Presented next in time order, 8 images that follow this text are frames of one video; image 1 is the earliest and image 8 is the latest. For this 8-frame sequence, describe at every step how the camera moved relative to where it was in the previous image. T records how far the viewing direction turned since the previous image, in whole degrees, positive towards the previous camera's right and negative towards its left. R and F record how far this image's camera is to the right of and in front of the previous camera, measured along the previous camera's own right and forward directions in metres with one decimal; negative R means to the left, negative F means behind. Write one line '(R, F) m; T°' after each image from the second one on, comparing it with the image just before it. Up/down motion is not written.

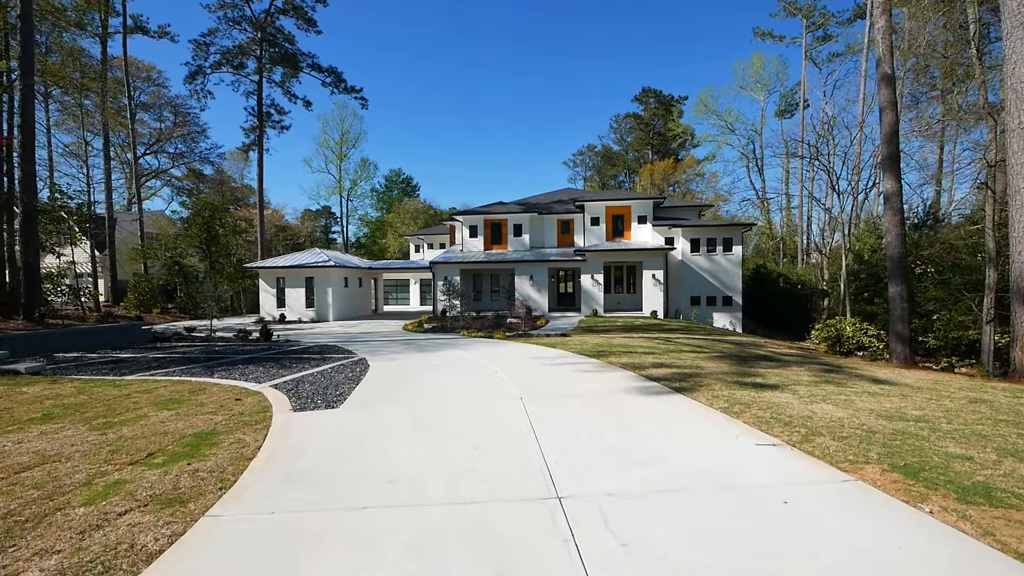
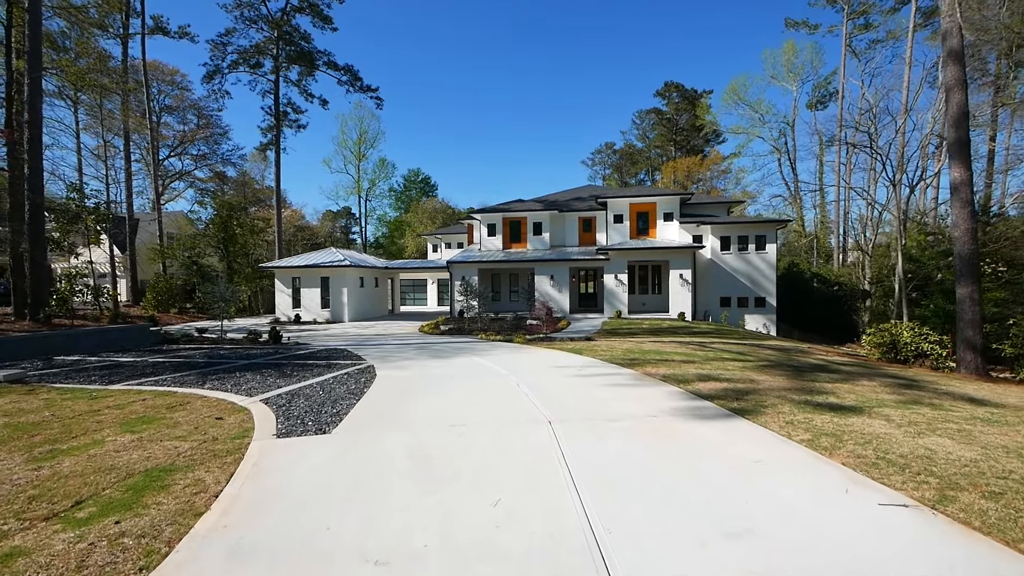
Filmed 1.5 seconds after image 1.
(-0.1, +0.8) m; -2°
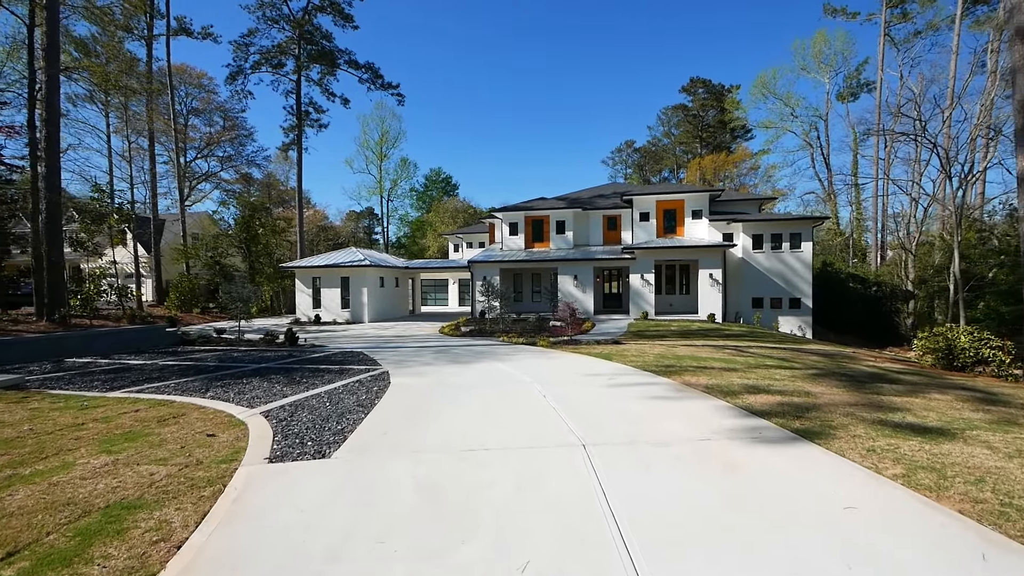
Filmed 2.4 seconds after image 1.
(0.0, +0.6) m; -2°
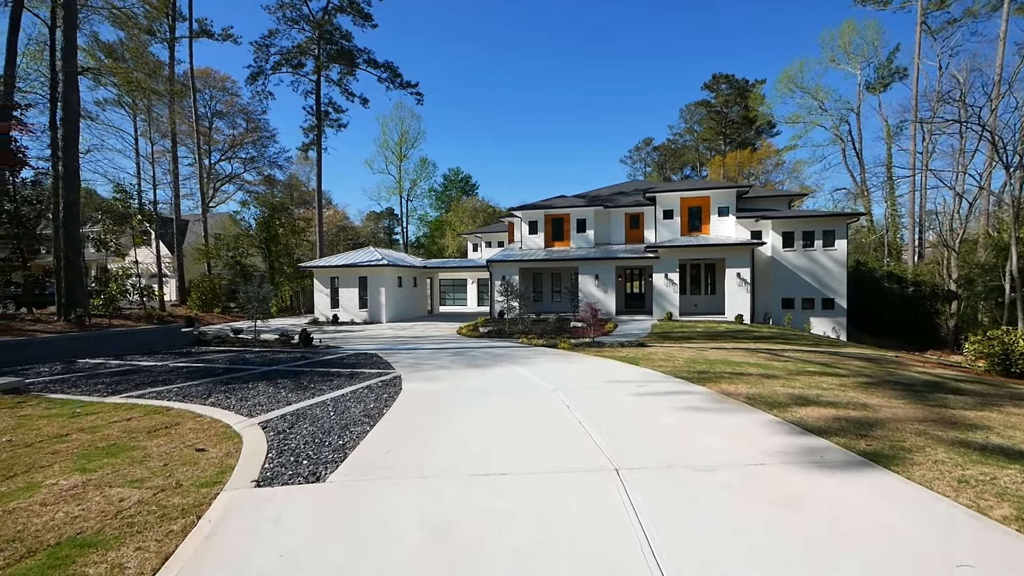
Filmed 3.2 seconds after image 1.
(0.0, +0.5) m; -2°
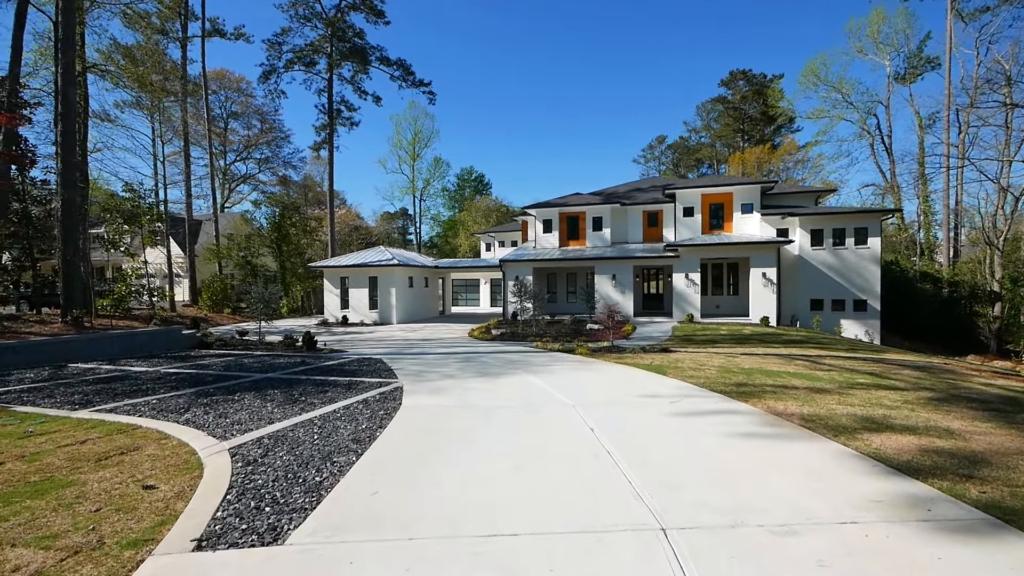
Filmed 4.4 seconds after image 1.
(0.0, +0.7) m; -1°
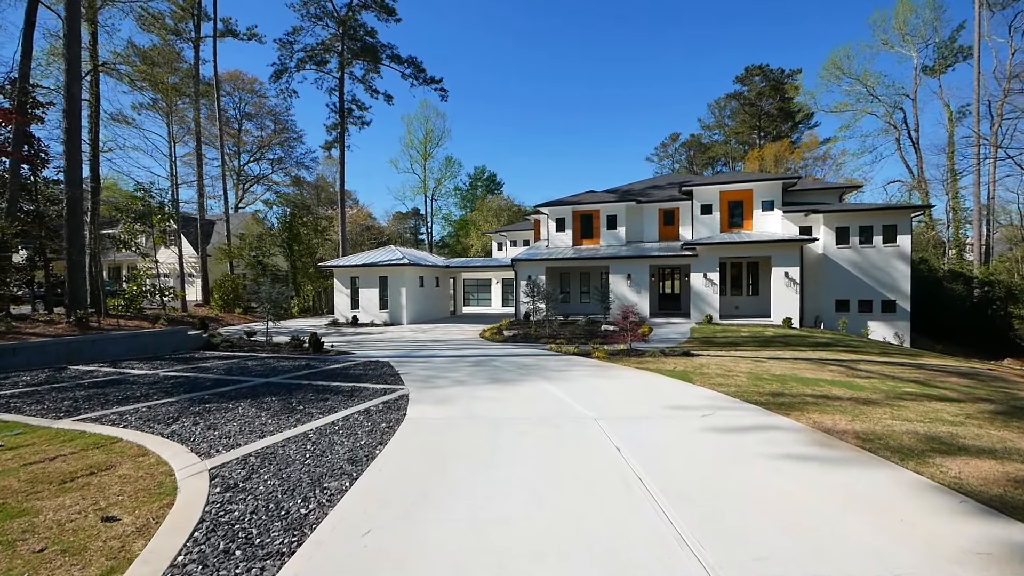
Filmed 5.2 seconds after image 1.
(0.0, +0.5) m; -1°
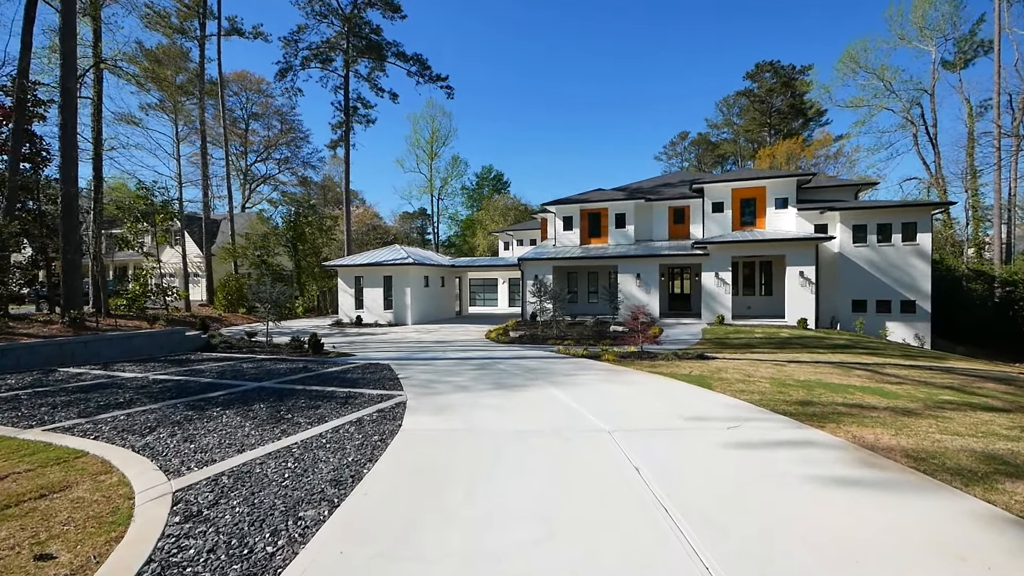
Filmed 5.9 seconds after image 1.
(0.0, +0.4) m; -1°
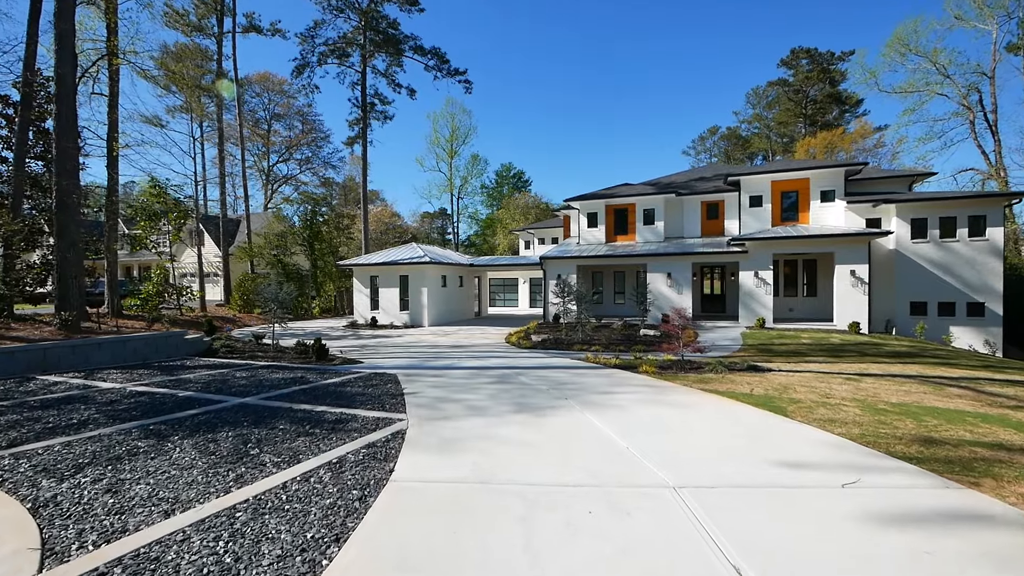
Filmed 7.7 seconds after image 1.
(0.0, +1.1) m; -2°
